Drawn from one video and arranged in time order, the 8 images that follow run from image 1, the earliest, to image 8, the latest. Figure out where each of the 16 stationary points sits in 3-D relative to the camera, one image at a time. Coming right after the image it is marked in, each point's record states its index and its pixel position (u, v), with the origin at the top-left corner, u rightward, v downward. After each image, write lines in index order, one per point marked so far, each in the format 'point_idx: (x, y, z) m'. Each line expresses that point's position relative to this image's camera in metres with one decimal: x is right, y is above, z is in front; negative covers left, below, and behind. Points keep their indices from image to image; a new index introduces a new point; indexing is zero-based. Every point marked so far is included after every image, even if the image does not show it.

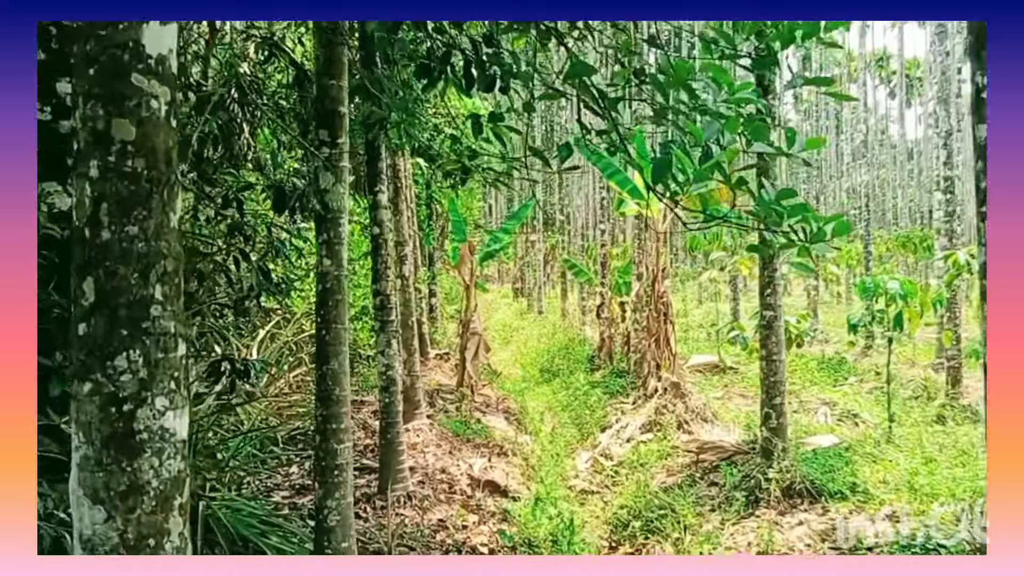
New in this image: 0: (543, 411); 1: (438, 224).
0: (+0.2, -0.8, +6.4) m
1: (-0.5, +0.4, +6.3) m
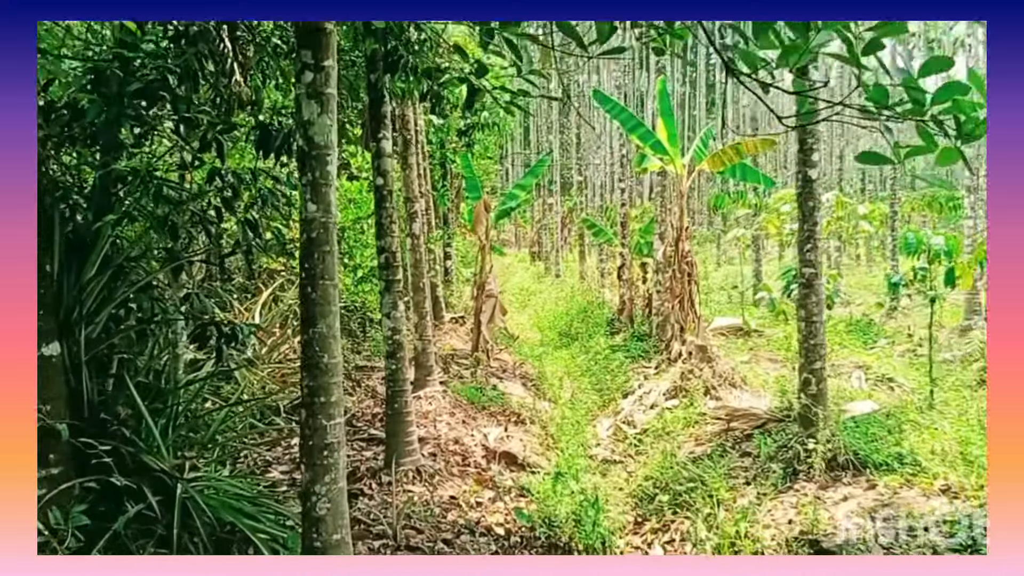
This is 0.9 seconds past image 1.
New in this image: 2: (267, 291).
0: (+0.3, -0.6, +6.0) m
1: (-0.4, +0.6, +6.0) m
2: (-1.5, -0.1, +5.8) m
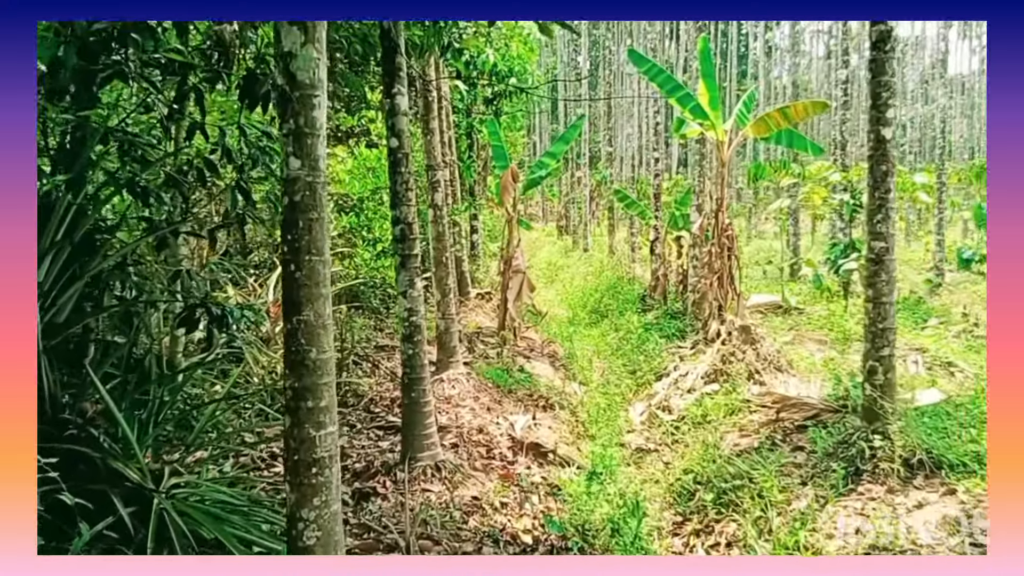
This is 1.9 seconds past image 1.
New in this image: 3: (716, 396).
0: (+0.5, -0.4, +5.6) m
1: (-0.2, +0.8, +5.6) m
2: (-1.4, +0.1, +5.5) m
3: (+1.2, -0.6, +5.6) m
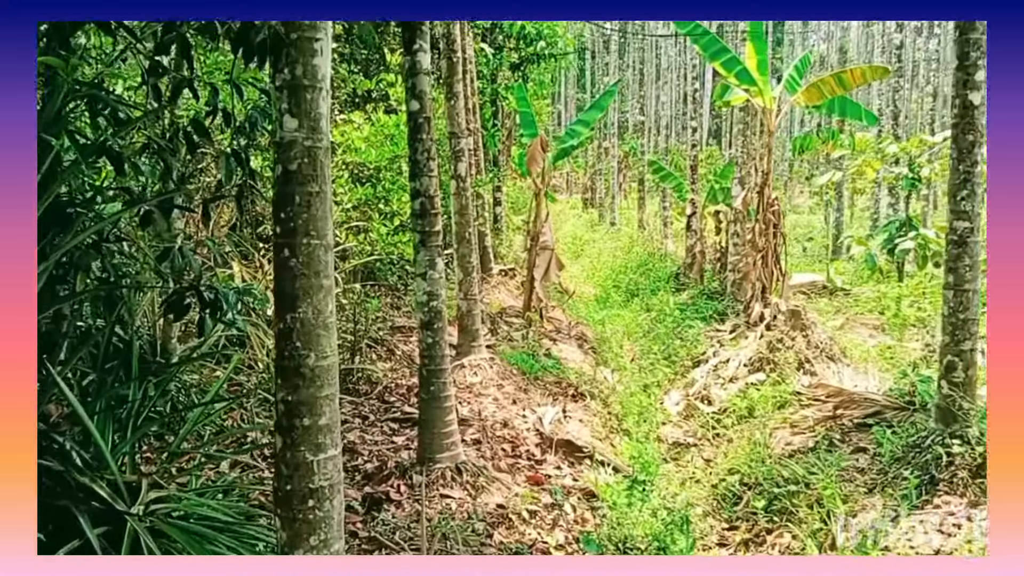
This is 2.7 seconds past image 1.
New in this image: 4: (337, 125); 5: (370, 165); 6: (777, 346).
0: (+0.6, -0.3, +5.2) m
1: (-0.1, +0.9, +5.1) m
2: (-1.2, +0.2, +5.1) m
3: (+1.3, -0.5, +5.2) m
4: (-0.9, +0.9, +5.2) m
5: (-0.7, +0.6, +5.0) m
6: (+1.4, -0.3, +5.3) m
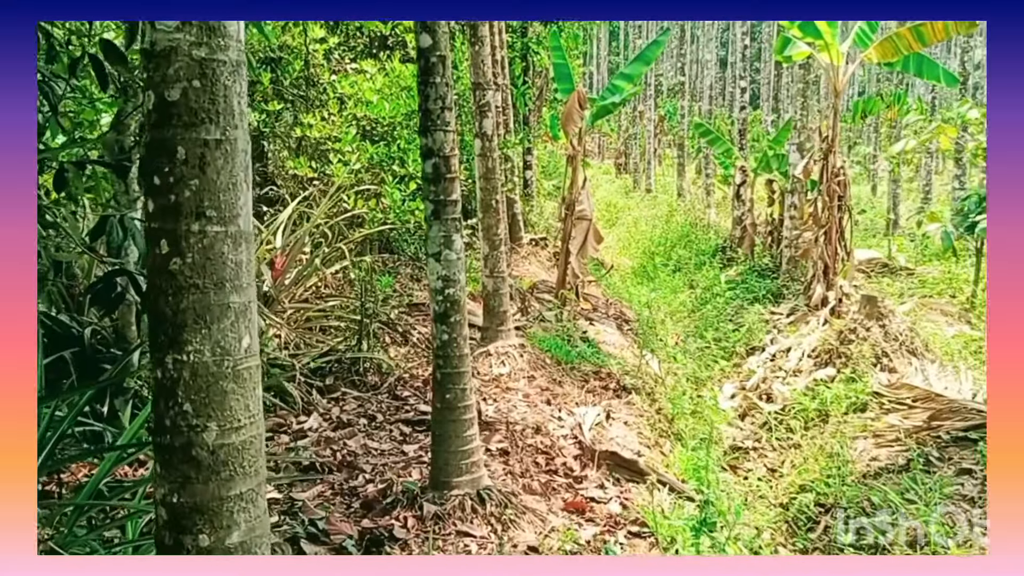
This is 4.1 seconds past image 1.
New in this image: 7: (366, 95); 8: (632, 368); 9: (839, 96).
0: (+0.8, -0.2, +4.6) m
1: (+0.1, +1.0, +4.5) m
2: (-1.1, +0.3, +4.5) m
3: (+1.5, -0.4, +4.6) m
4: (-0.8, +1.0, +4.5) m
5: (-0.6, +0.8, +4.4) m
6: (+1.6, -0.2, +4.6) m
7: (-0.7, +0.9, +4.4) m
8: (+0.6, -0.4, +4.6) m
9: (+1.6, +0.9, +4.5) m
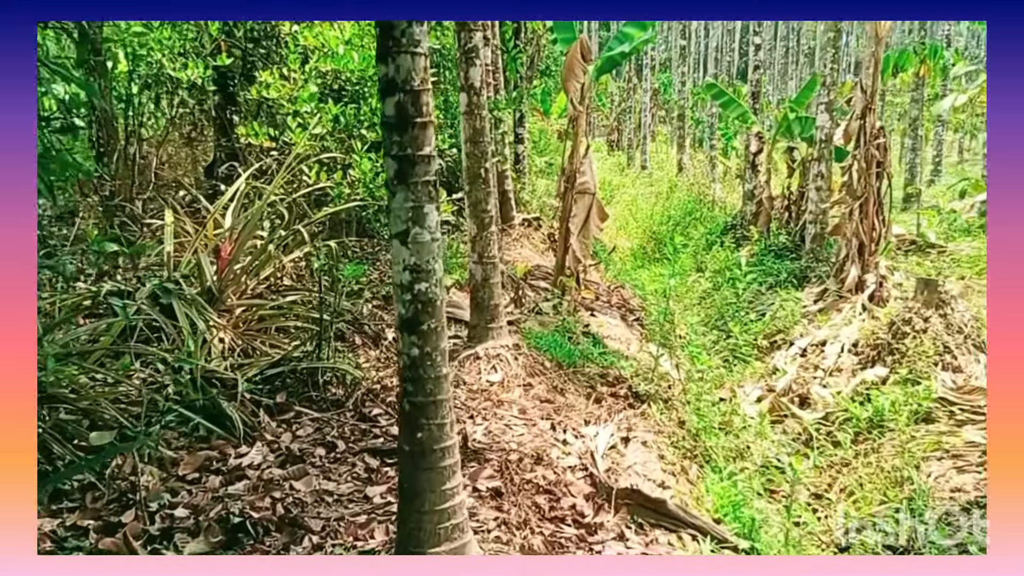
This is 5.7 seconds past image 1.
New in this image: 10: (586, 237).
0: (+0.8, -0.1, +3.9) m
1: (+0.1, +1.1, +3.7) m
2: (-1.1, +0.4, +3.8) m
3: (+1.5, -0.4, +3.9) m
4: (-0.8, +1.0, +3.8) m
5: (-0.6, +0.8, +3.7) m
6: (+1.6, -0.2, +3.9) m
7: (-0.7, +0.9, +3.7) m
8: (+0.5, -0.3, +3.9) m
9: (+1.5, +1.0, +3.8) m
10: (+0.3, +0.2, +3.9) m
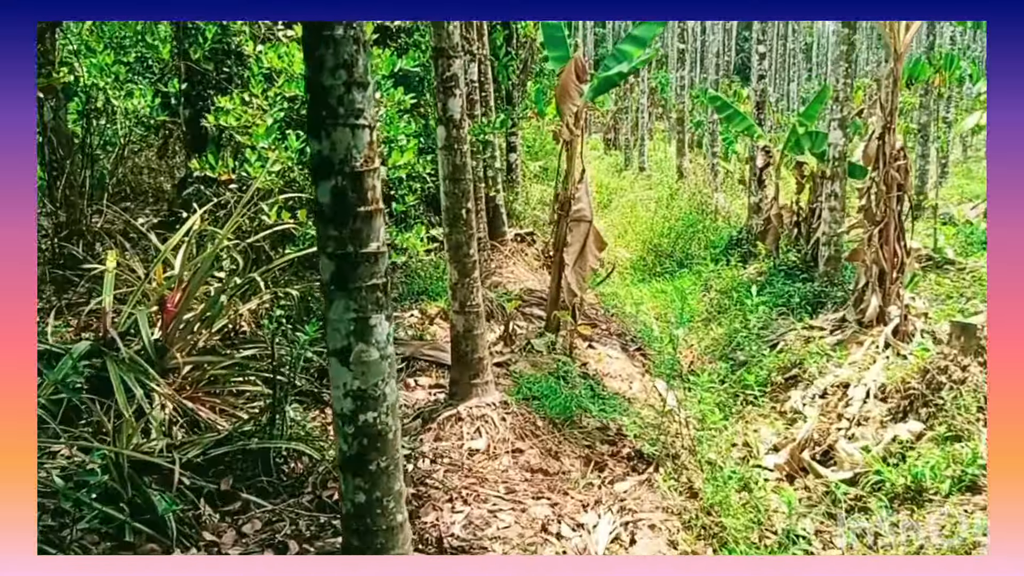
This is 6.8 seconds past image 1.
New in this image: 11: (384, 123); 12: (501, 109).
0: (+0.7, -0.3, +3.5) m
1: (0.0, +0.9, +3.3) m
2: (-1.1, +0.2, +3.3) m
3: (+1.4, -0.5, +3.5) m
4: (-0.9, +0.9, +3.4) m
5: (-0.7, +0.6, +3.3) m
6: (+1.5, -0.3, +3.5) m
7: (-0.8, +0.8, +3.3) m
8: (+0.5, -0.5, +3.5) m
9: (+1.5, +0.8, +3.4) m
10: (+0.3, 0.0, +3.5) m
11: (-0.5, +0.5, +3.3) m
12: (0.0, +0.6, +3.4) m
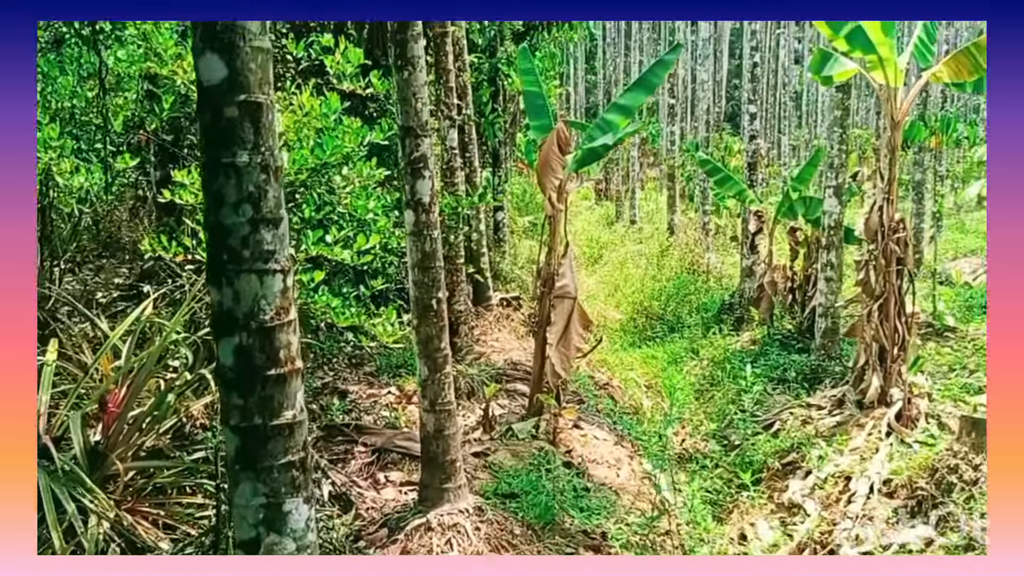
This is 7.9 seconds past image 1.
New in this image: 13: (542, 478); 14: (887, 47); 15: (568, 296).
0: (+0.6, -0.6, +3.2) m
1: (-0.1, +0.6, +3.1) m
2: (-1.2, -0.1, +3.1) m
3: (+1.3, -0.8, +3.2) m
4: (-0.9, +0.6, +3.2) m
5: (-0.8, +0.3, +3.0) m
6: (+1.4, -0.6, +3.3) m
7: (-0.8, +0.5, +3.1) m
8: (+0.4, -0.8, +3.2) m
9: (+1.4, +0.5, +3.2) m
10: (+0.2, -0.3, +3.2) m
11: (-0.6, +0.2, +3.1) m
12: (-0.1, +0.3, +3.2) m
13: (+0.1, -0.7, +3.2) m
14: (+1.3, +0.8, +3.1) m
15: (+0.2, -0.1, +3.2) m
